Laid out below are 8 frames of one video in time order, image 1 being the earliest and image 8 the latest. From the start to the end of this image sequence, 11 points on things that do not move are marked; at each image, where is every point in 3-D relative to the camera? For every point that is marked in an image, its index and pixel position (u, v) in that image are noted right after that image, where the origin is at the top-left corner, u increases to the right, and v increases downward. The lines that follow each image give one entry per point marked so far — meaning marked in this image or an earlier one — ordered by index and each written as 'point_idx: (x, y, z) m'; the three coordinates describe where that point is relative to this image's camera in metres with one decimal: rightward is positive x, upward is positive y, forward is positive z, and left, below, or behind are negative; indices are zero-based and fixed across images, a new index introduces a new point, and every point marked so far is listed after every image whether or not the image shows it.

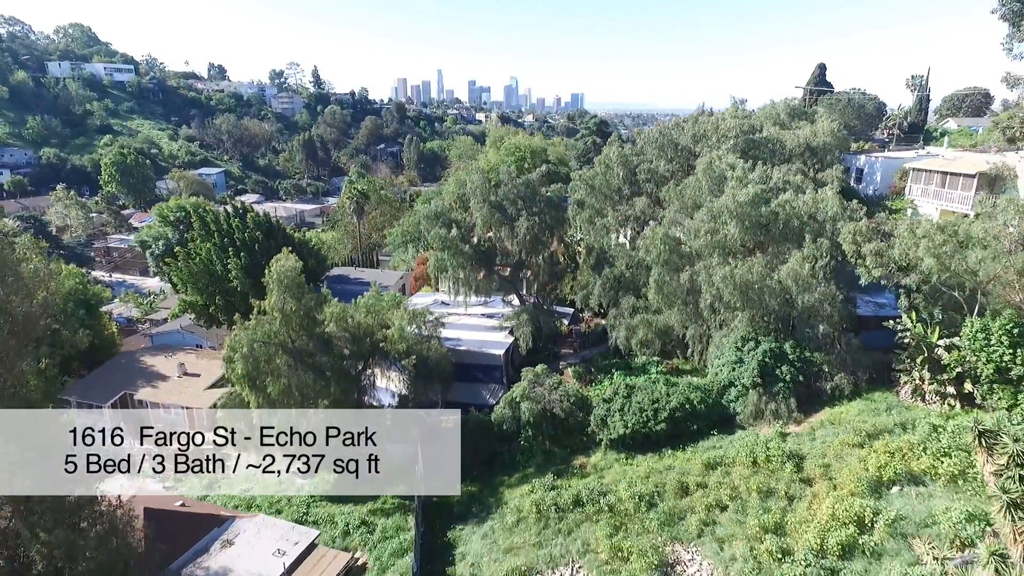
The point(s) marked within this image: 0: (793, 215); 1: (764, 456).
0: (+6.5, +1.8, +19.9) m
1: (+4.9, -3.3, +16.8) m
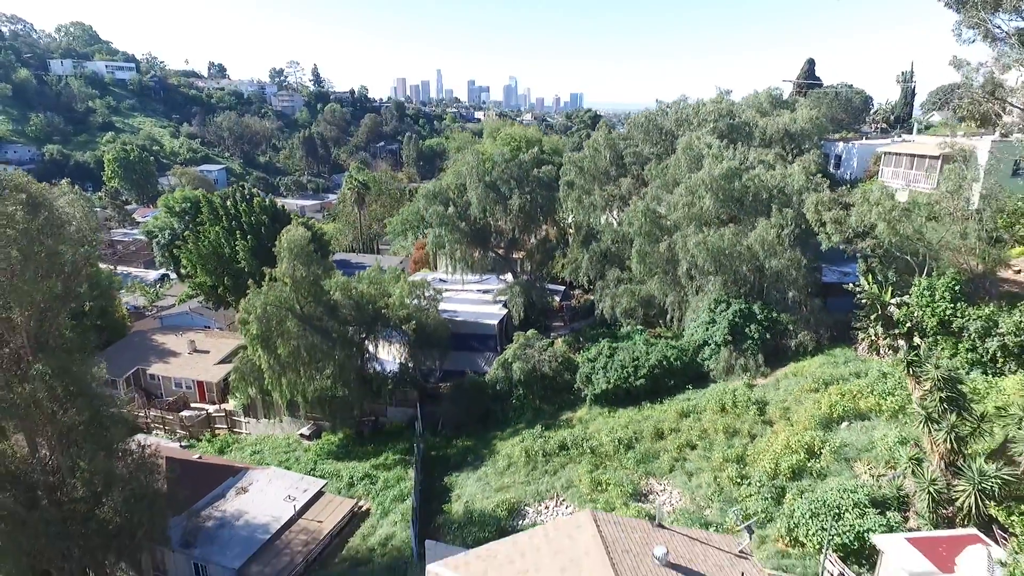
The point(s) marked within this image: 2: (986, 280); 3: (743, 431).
0: (+6.3, +2.6, +21.6) m
1: (+4.7, -2.5, +18.6) m
2: (+10.5, +0.2, +19.0) m
3: (+4.6, -2.9, +17.2) m
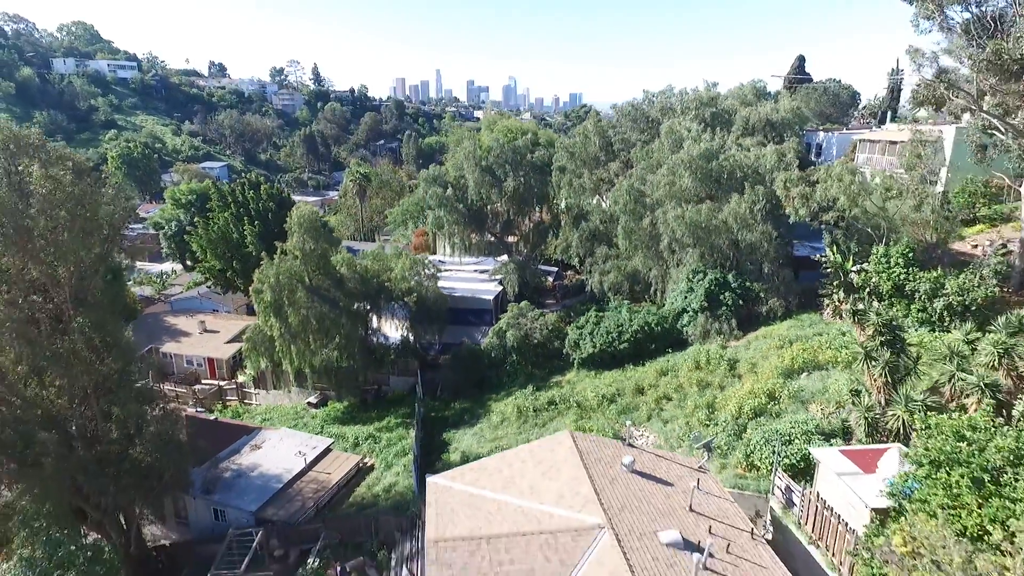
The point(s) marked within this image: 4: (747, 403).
0: (+6.1, +3.3, +23.3) m
1: (+4.6, -1.7, +20.3) m
2: (+10.3, +0.9, +20.8) m
3: (+4.4, -2.1, +18.9) m
4: (+4.6, -2.2, +16.8) m
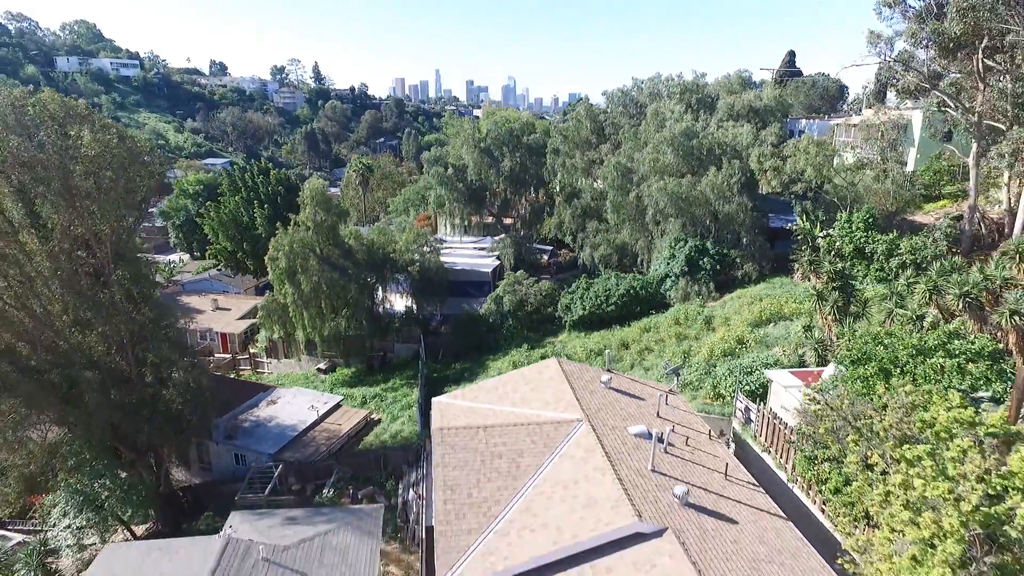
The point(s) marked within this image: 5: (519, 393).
0: (+6.0, +4.3, +25.3) m
1: (+4.5, -0.8, +22.2) m
2: (+10.2, +1.9, +22.7) m
3: (+4.3, -1.2, +20.9) m
4: (+4.5, -1.3, +18.7) m
5: (+0.1, -1.7, +13.7) m
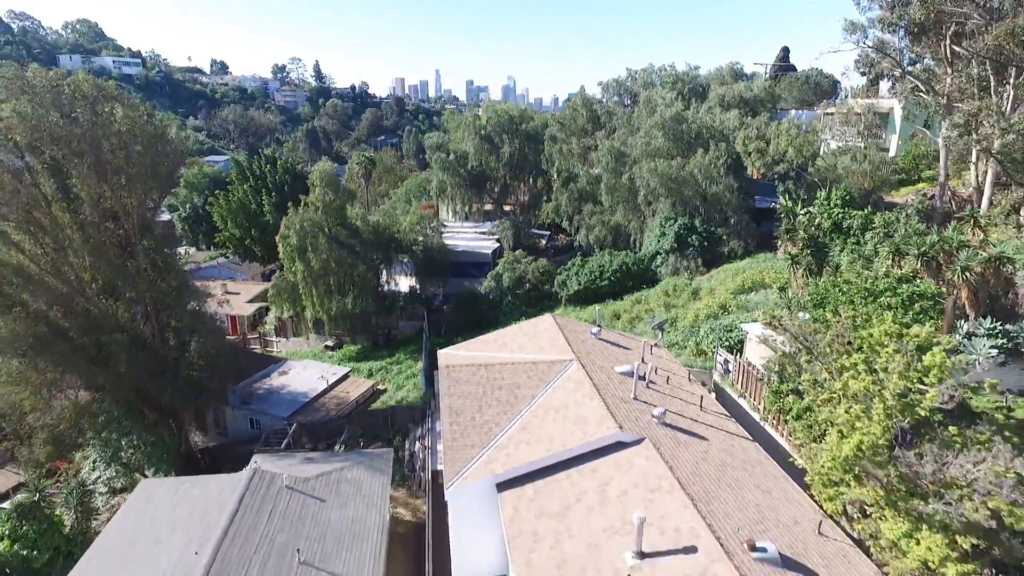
0: (+5.9, +5.0, +26.7) m
1: (+4.4, -0.1, +23.6) m
2: (+10.2, +2.6, +24.1) m
3: (+4.3, -0.5, +22.3) m
4: (+4.5, -0.5, +20.1) m
5: (+0.1, -1.0, +15.1) m
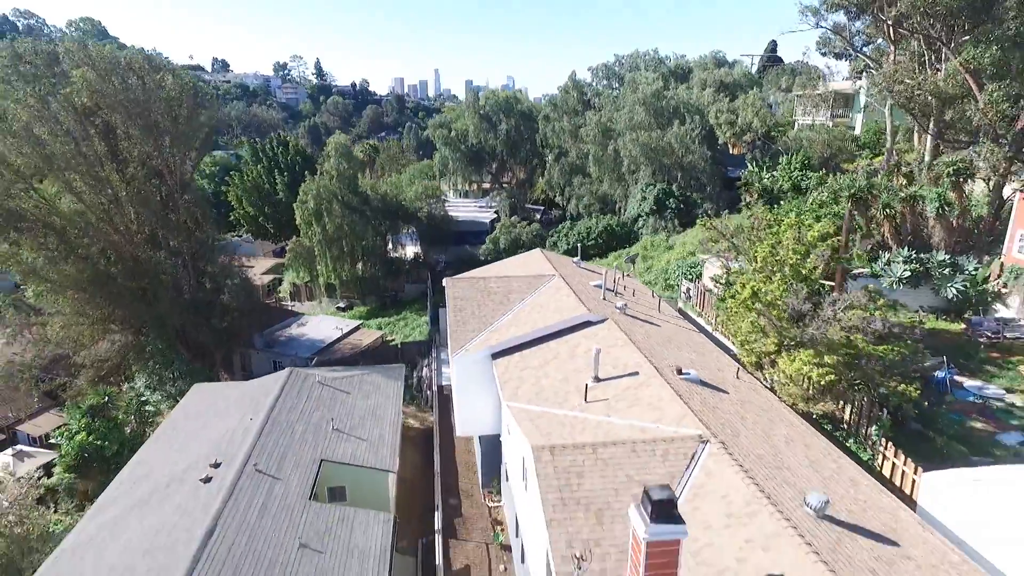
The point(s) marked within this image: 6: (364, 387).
0: (+5.8, +6.4, +29.5) m
1: (+4.3, +1.3, +26.5) m
2: (+10.1, +4.0, +27.0) m
3: (+4.2, +0.9, +25.1) m
4: (+4.3, +0.8, +23.0) m
5: (-0.1, +0.4, +18.0) m
6: (-3.0, -2.0, +17.2) m
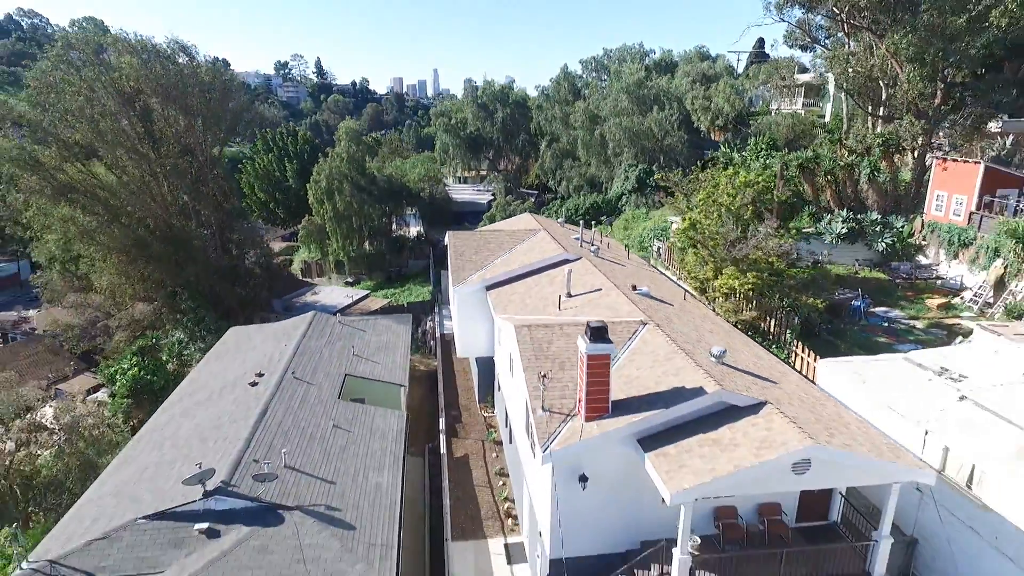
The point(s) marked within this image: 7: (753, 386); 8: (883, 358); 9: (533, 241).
0: (+5.6, +7.4, +32.4) m
1: (+4.1, +2.3, +29.3) m
2: (+9.9, +5.0, +29.8) m
3: (+4.0, +2.0, +28.0) m
4: (+4.1, +1.9, +25.8) m
5: (-0.2, +1.5, +20.8) m
6: (-3.2, -0.9, +20.1) m
7: (+2.7, -1.1, +9.4) m
8: (+5.2, -1.0, +12.0) m
9: (+0.5, +1.0, +18.0) m
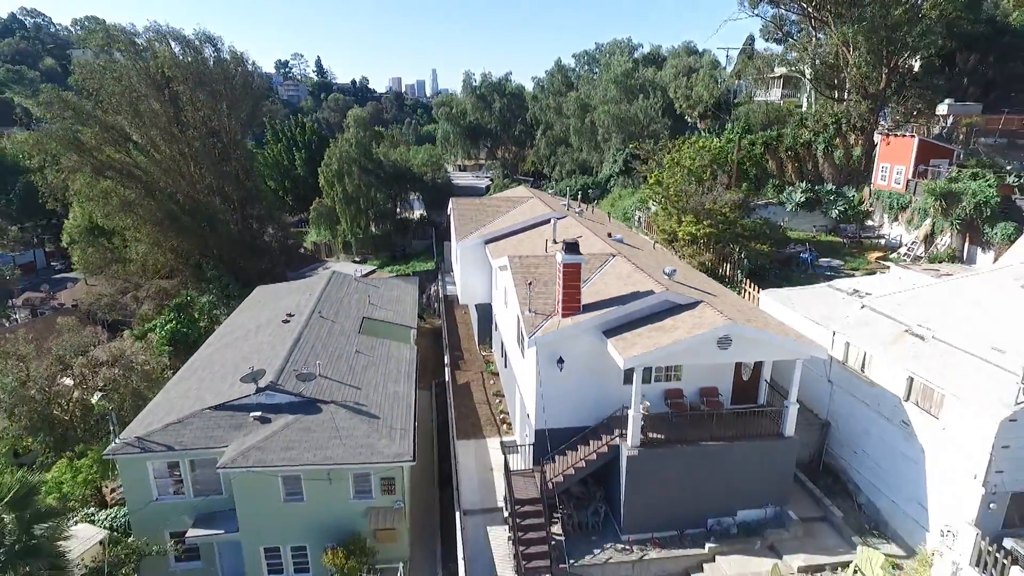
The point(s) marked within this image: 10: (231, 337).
0: (+5.5, +8.4, +34.9) m
1: (+4.0, +3.3, +31.9) m
2: (+9.7, +6.0, +32.4) m
3: (+3.9, +3.0, +30.5) m
4: (+4.0, +2.9, +28.4) m
5: (-0.3, +2.5, +23.4) m
6: (-3.3, +0.1, +22.6) m
7: (+2.6, -0.1, +12.0) m
8: (+5.1, 0.0, +14.6) m
9: (+0.4, +2.0, +20.5) m
10: (-5.8, -1.0, +17.7) m
